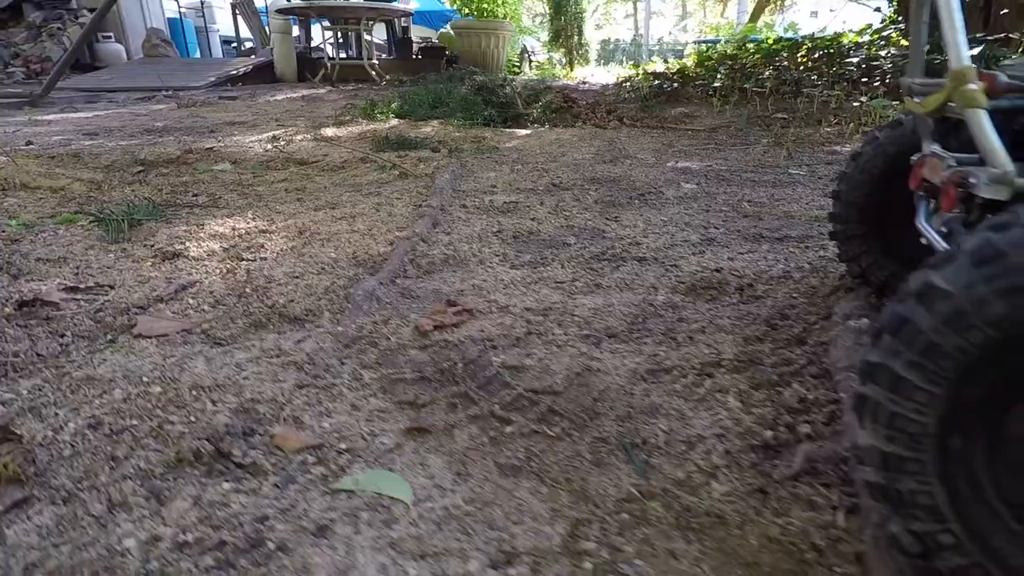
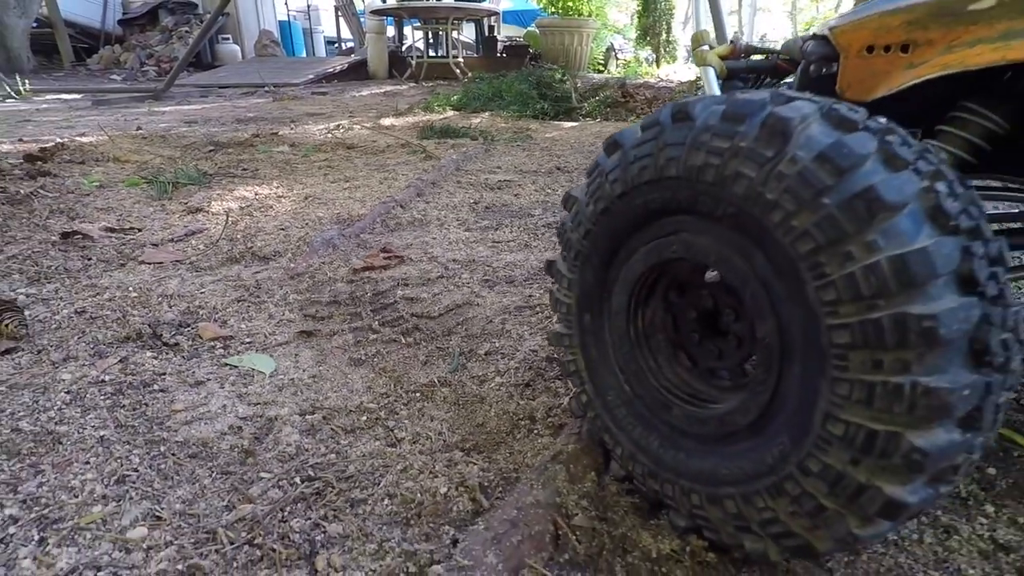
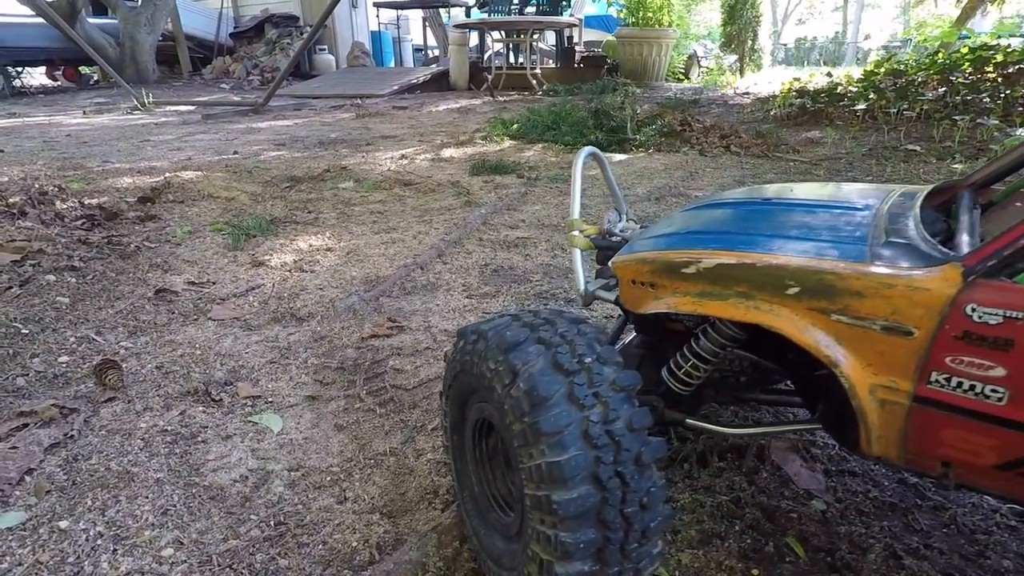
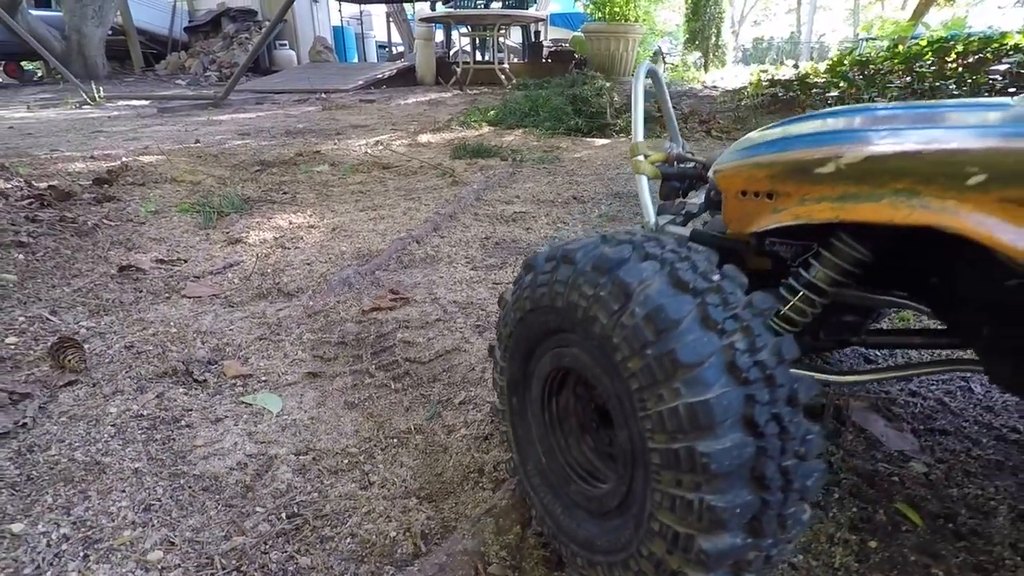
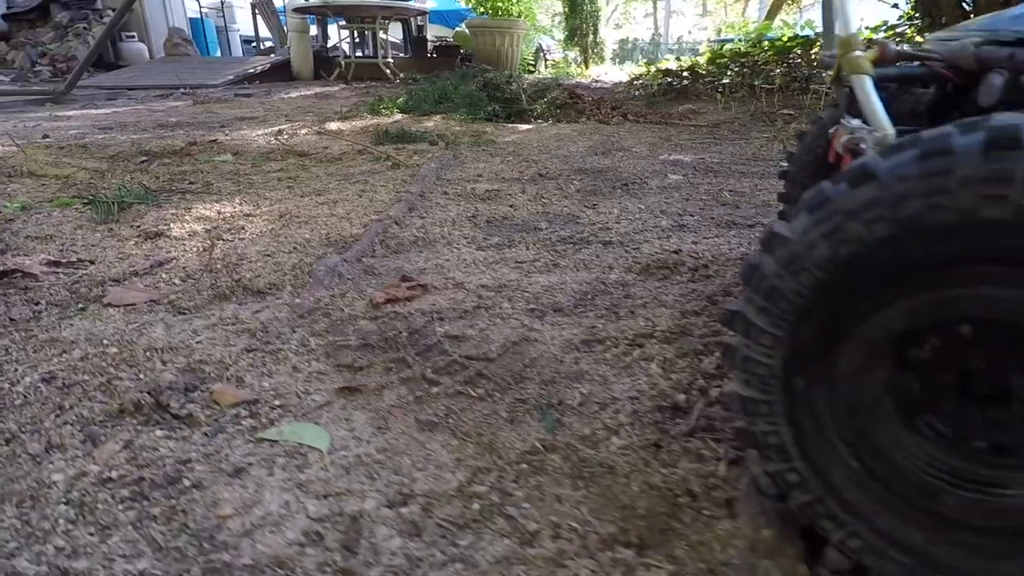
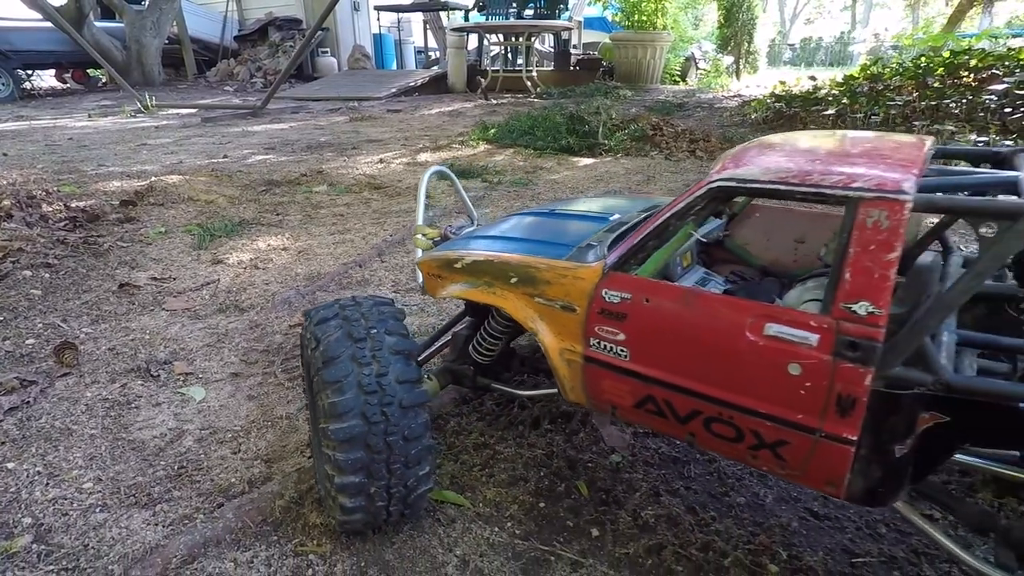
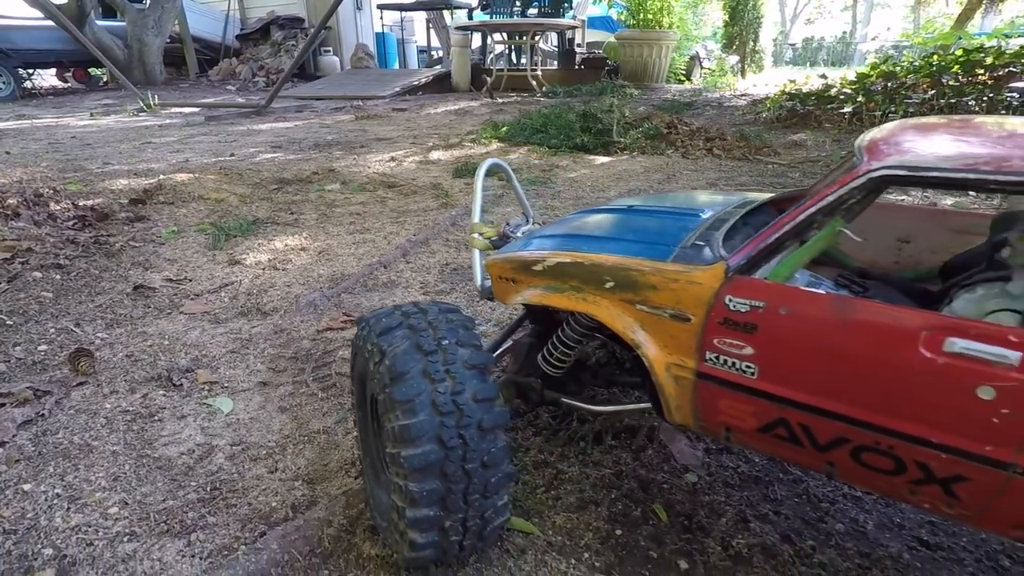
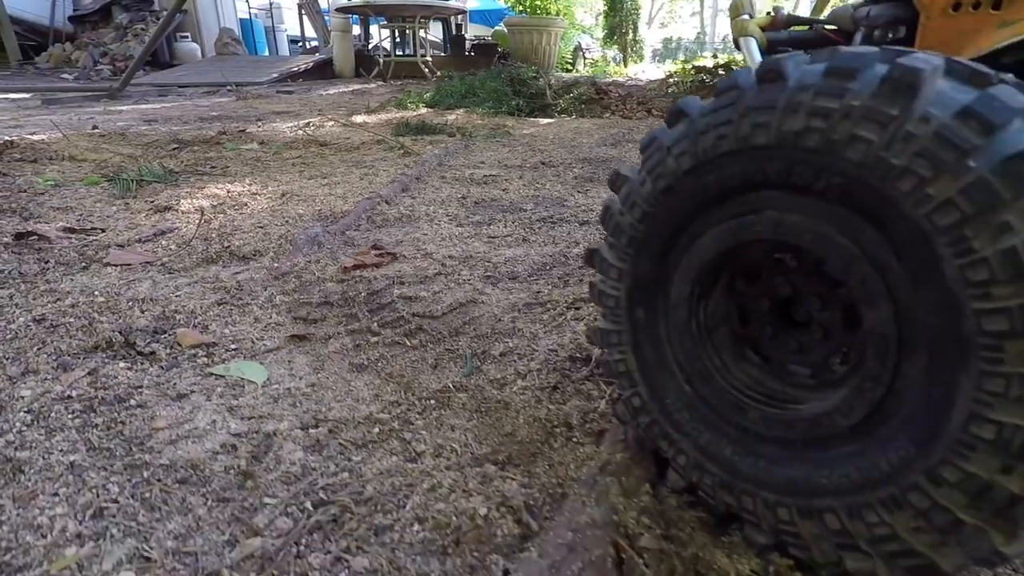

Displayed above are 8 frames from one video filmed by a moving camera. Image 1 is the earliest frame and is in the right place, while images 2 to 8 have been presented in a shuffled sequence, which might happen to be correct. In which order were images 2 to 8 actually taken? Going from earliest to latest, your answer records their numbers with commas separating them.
5, 8, 2, 4, 3, 7, 6
